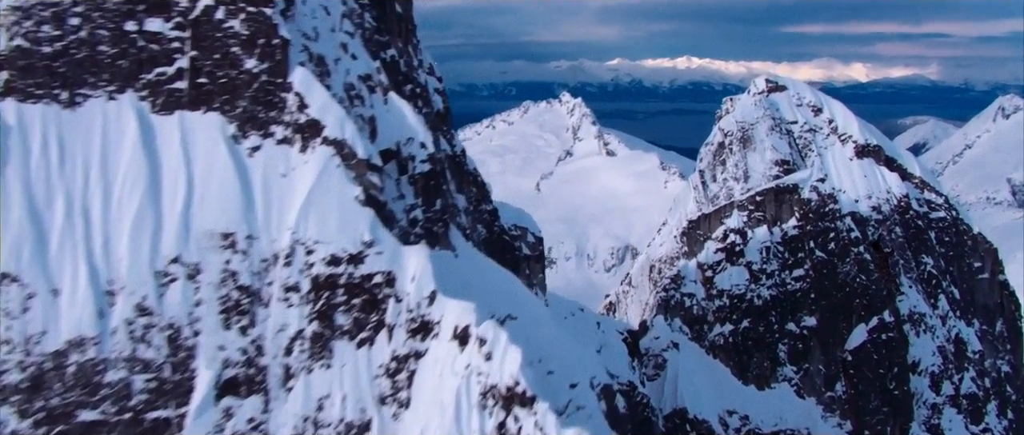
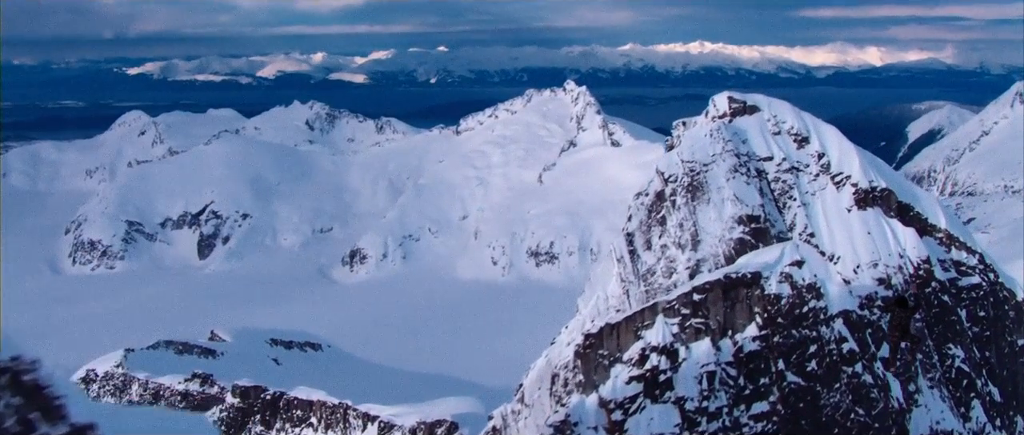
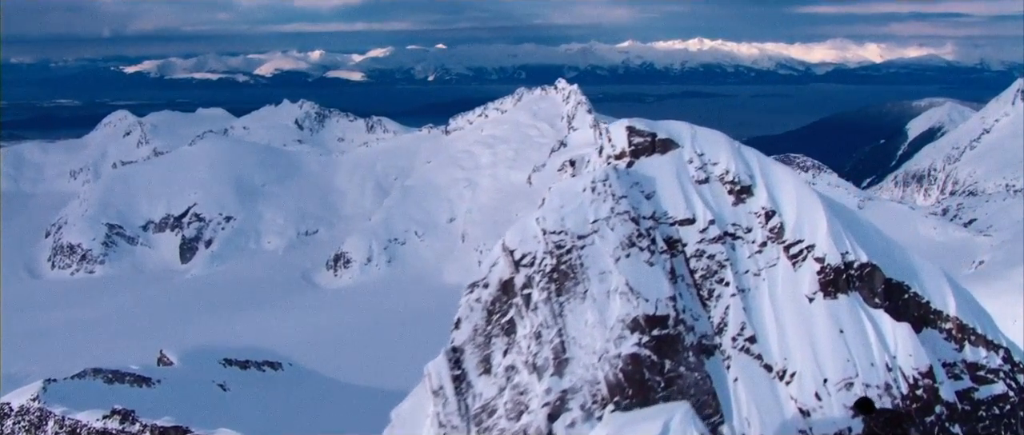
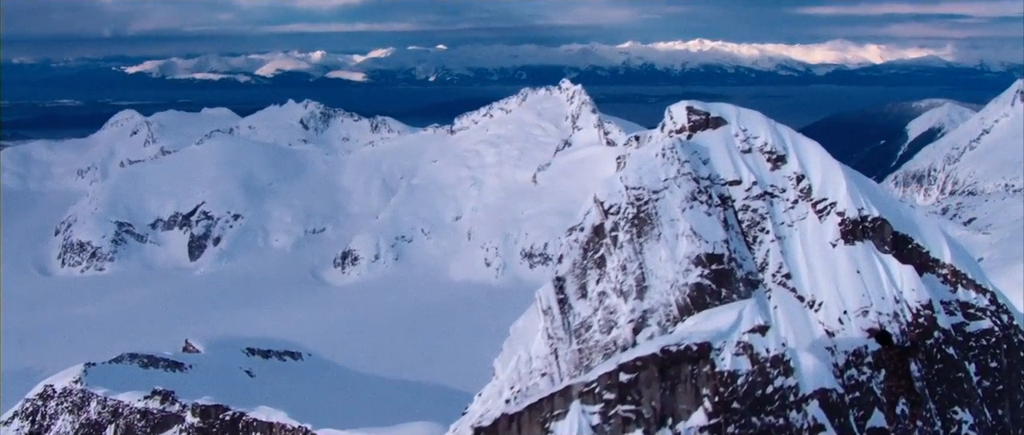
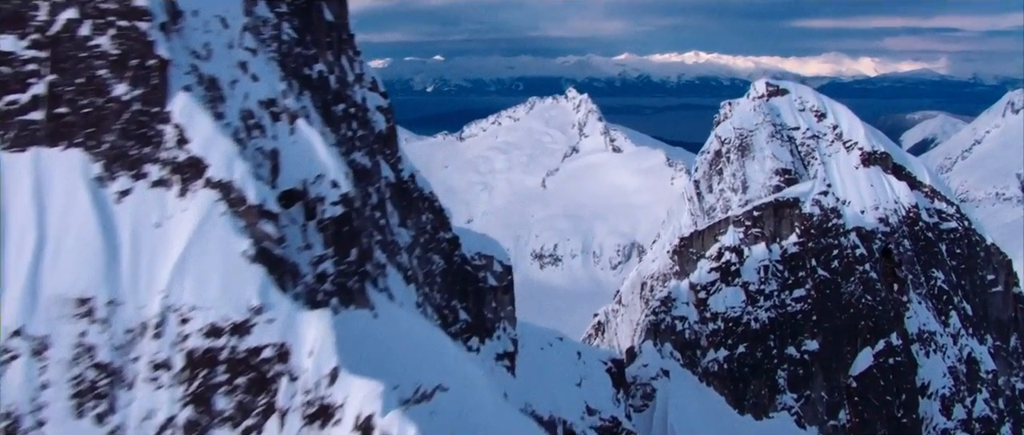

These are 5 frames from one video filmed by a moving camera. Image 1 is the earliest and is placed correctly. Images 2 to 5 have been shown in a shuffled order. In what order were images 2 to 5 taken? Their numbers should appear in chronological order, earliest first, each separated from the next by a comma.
5, 2, 4, 3
